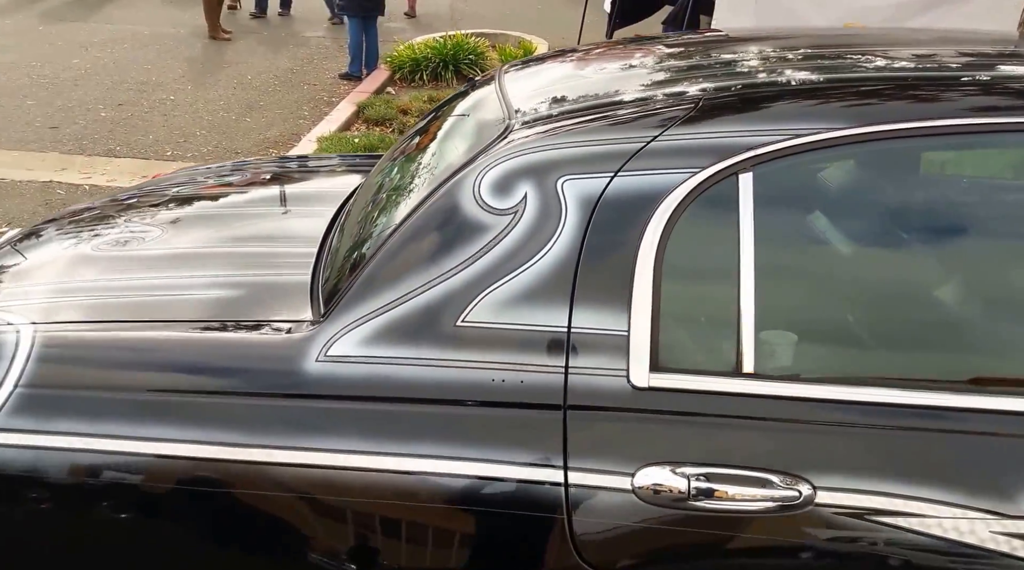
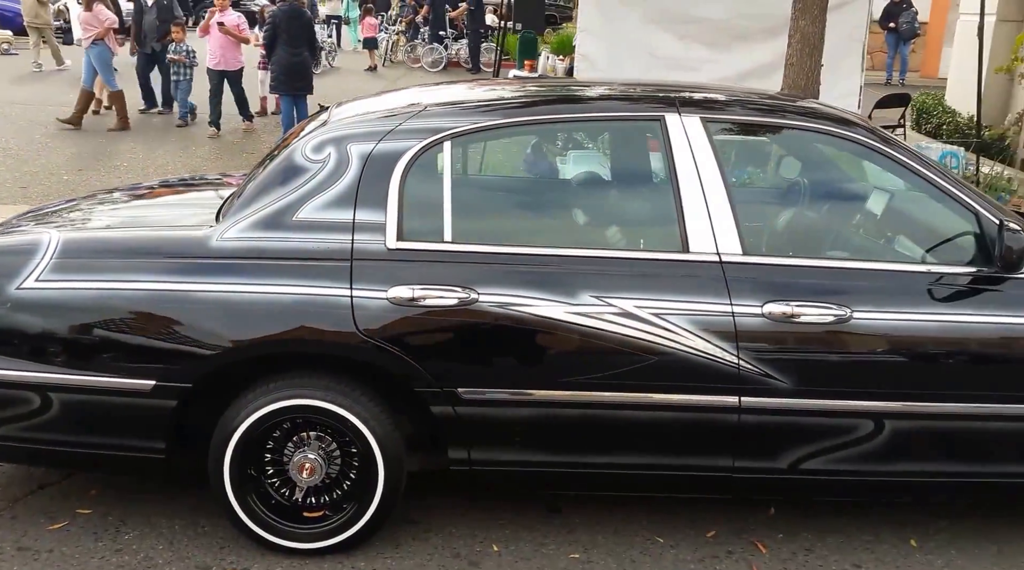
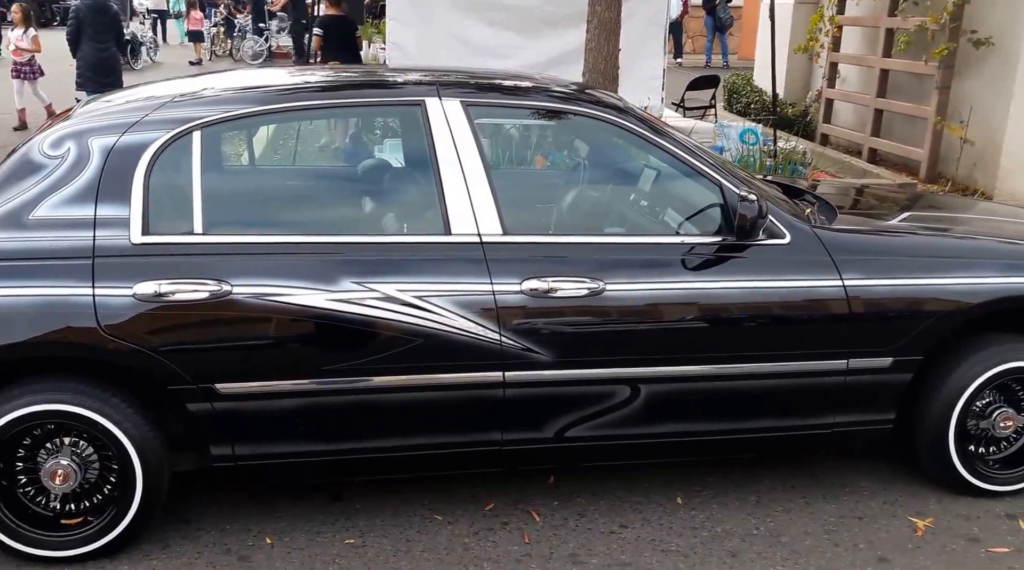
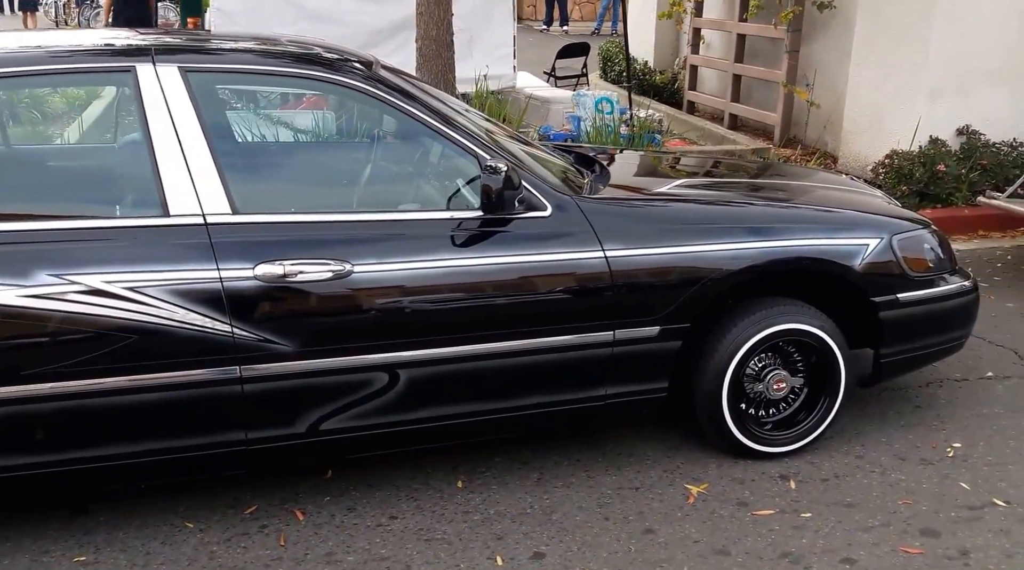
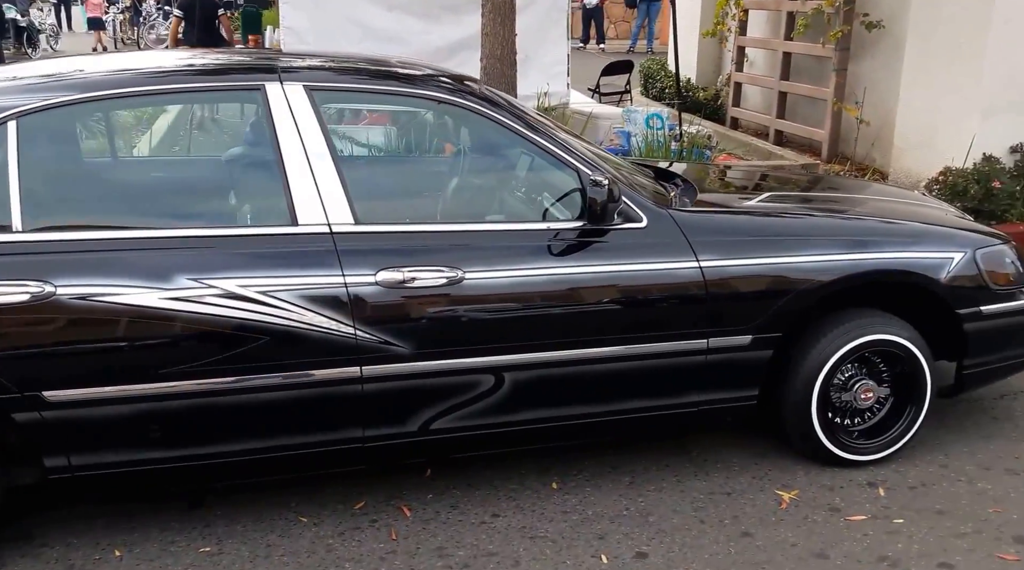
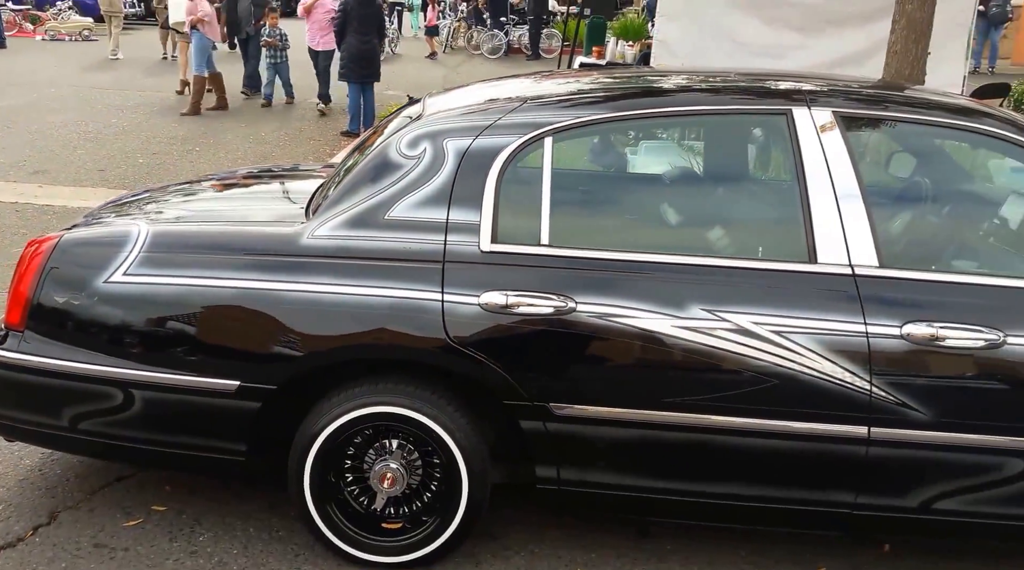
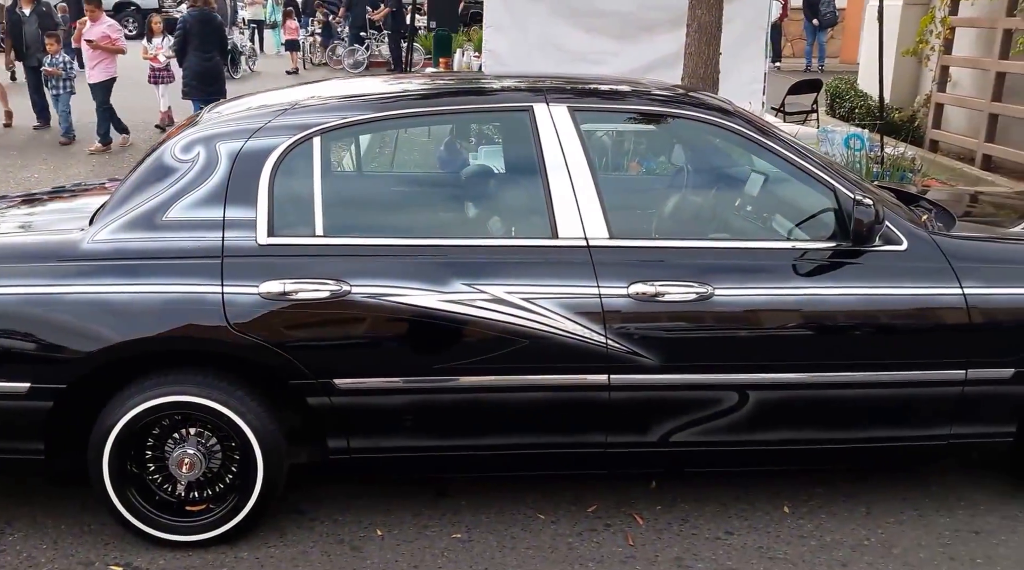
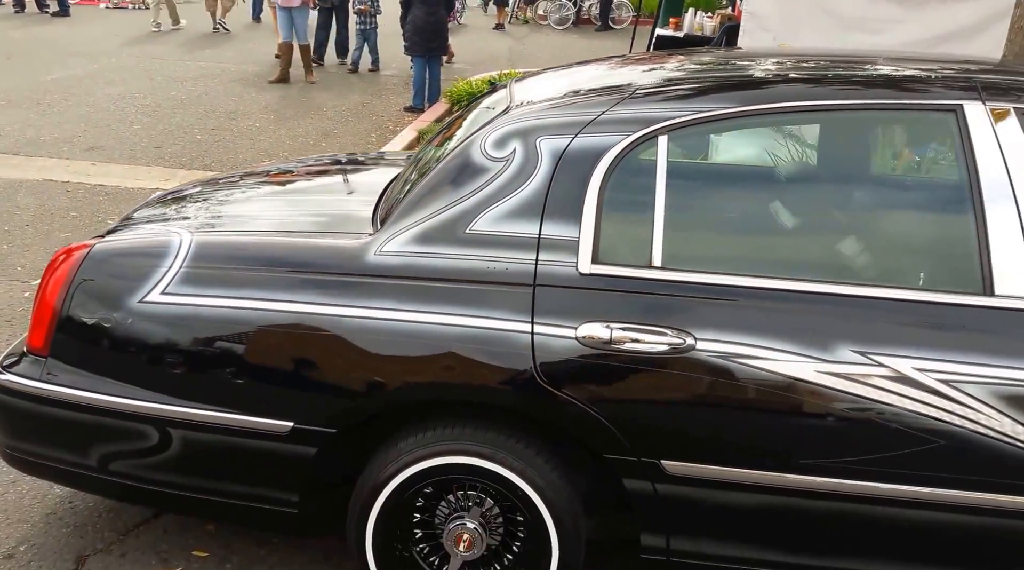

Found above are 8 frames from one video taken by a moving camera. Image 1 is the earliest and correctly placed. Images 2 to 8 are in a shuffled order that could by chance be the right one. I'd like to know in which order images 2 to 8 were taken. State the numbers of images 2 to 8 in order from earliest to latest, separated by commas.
8, 6, 2, 7, 3, 5, 4
